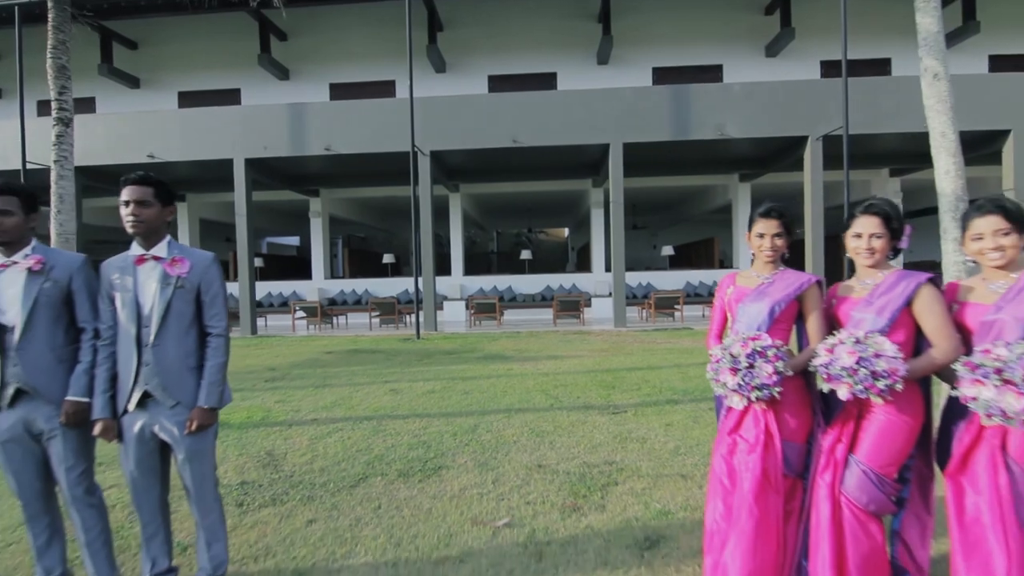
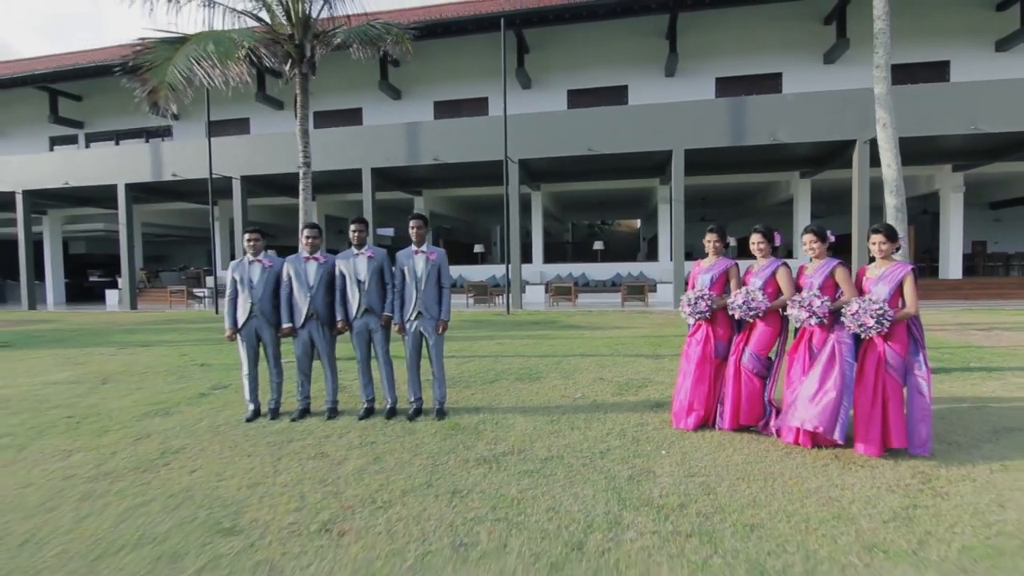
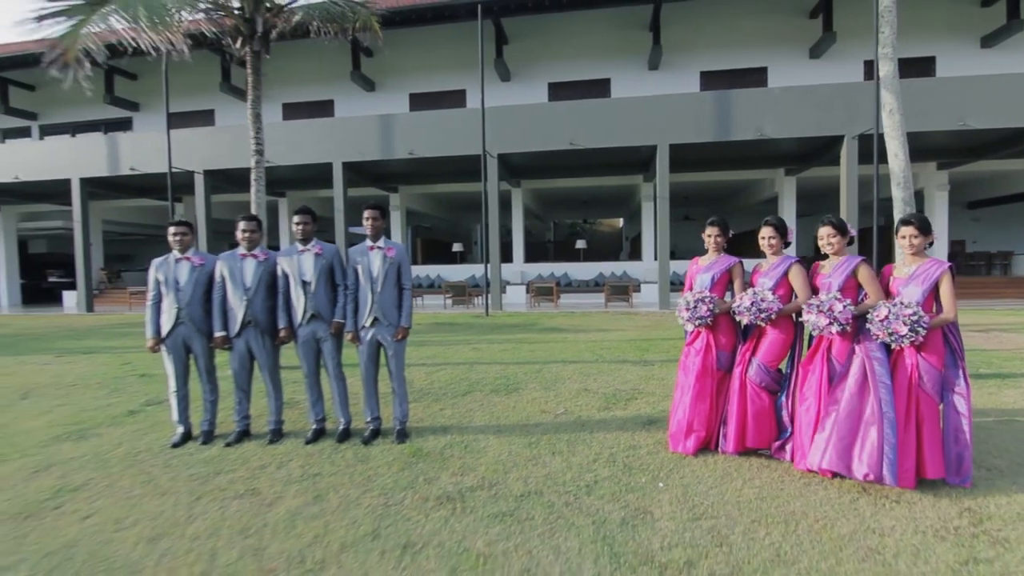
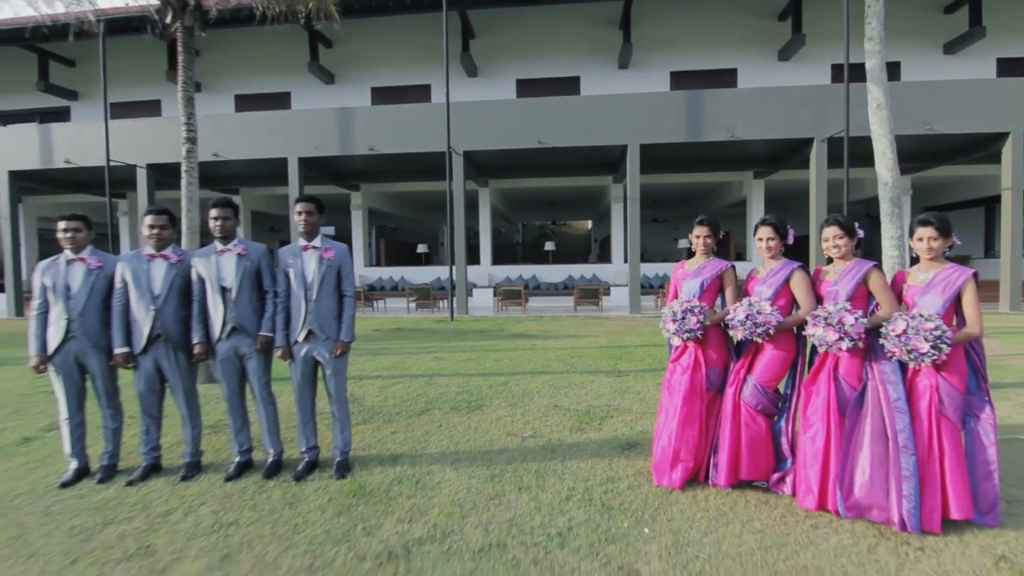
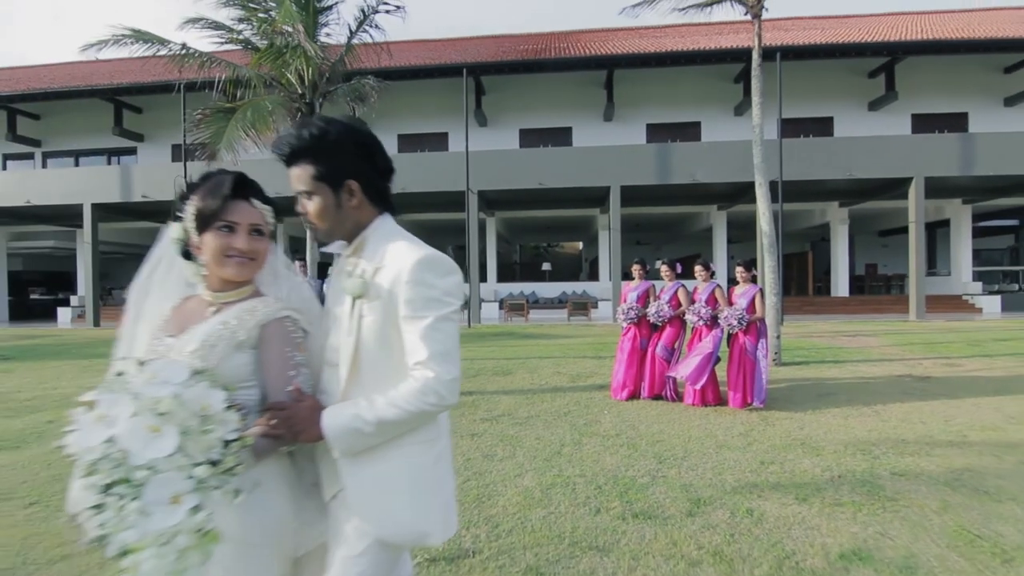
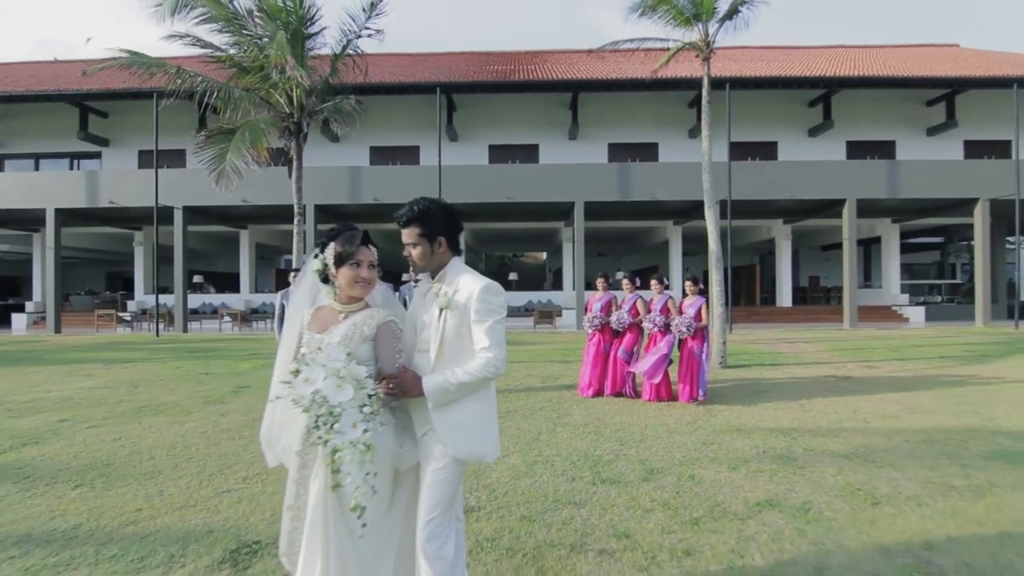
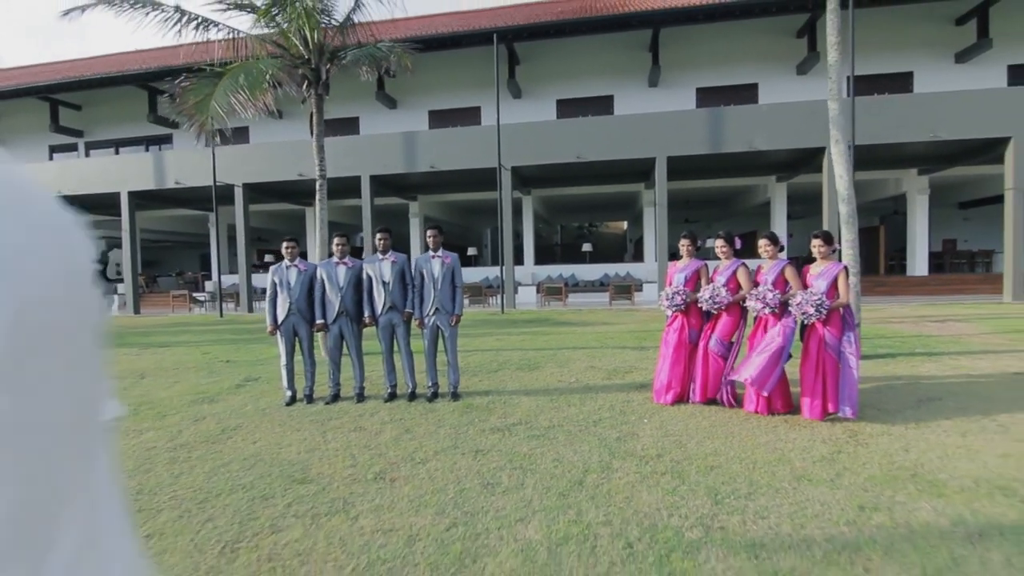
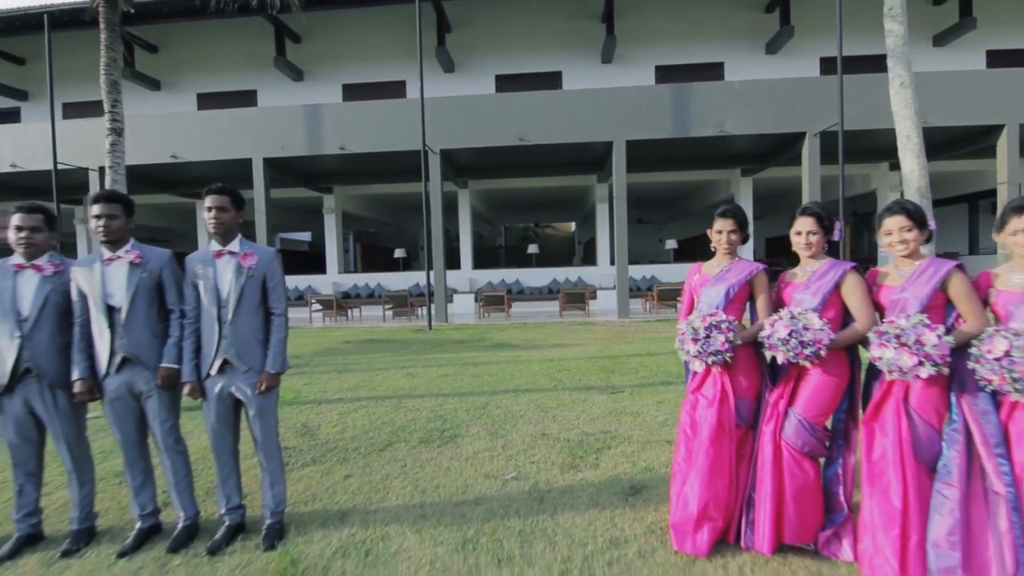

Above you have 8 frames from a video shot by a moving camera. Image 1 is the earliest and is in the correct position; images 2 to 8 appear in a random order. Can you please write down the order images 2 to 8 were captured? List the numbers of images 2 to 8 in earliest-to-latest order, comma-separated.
8, 4, 3, 2, 7, 5, 6
